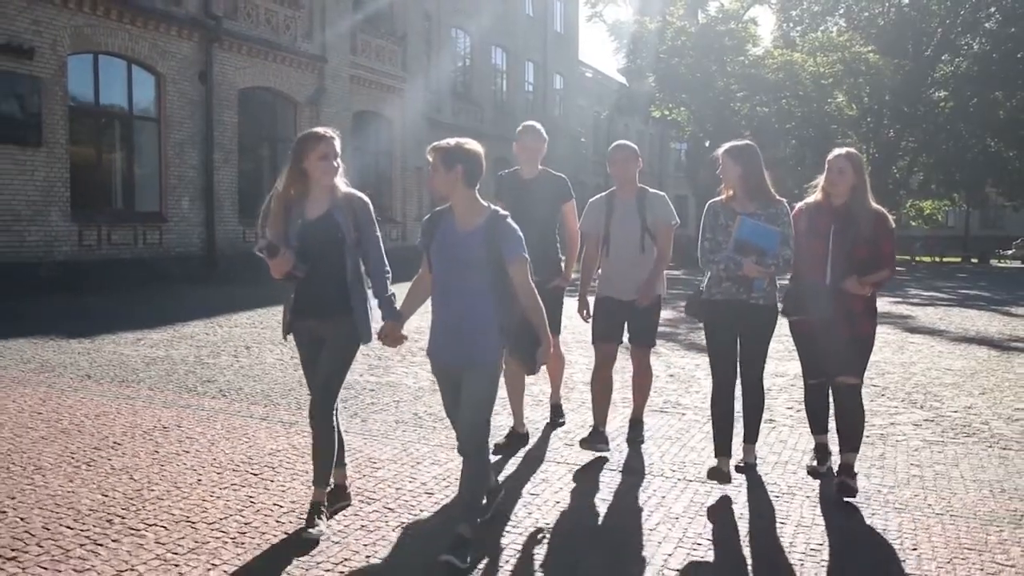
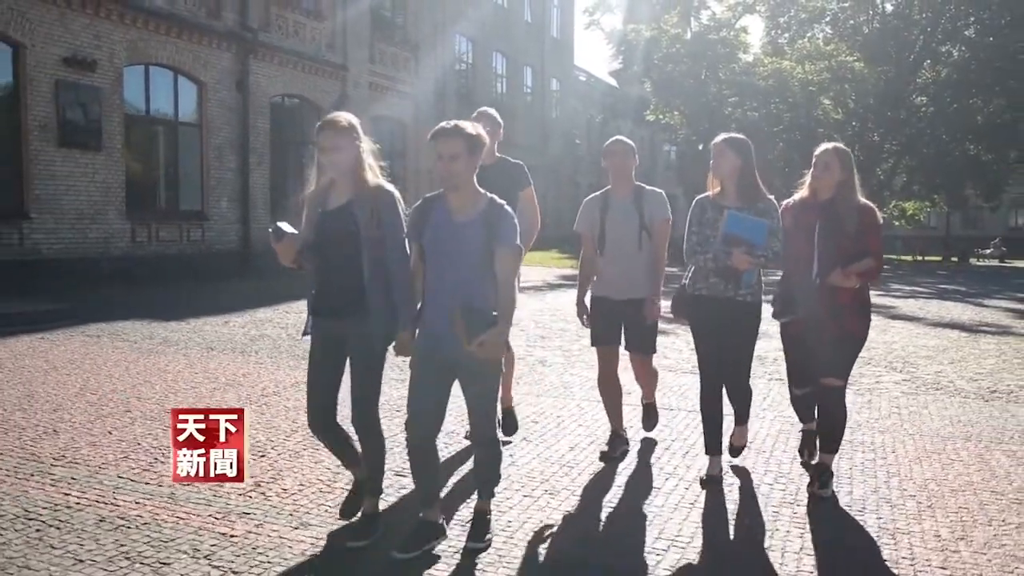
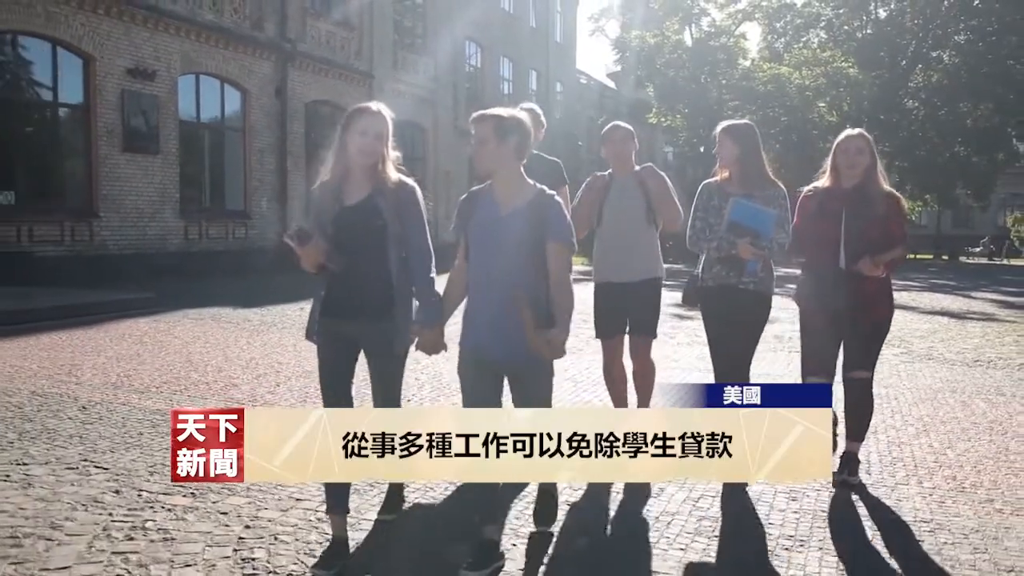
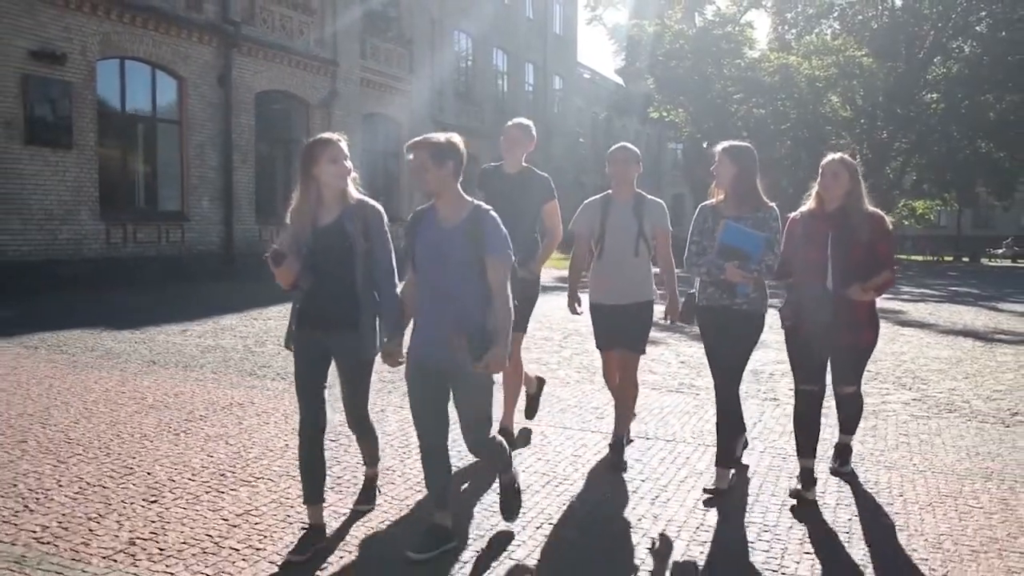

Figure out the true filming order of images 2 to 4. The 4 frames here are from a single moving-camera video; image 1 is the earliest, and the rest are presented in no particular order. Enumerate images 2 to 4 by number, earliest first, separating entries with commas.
4, 2, 3
